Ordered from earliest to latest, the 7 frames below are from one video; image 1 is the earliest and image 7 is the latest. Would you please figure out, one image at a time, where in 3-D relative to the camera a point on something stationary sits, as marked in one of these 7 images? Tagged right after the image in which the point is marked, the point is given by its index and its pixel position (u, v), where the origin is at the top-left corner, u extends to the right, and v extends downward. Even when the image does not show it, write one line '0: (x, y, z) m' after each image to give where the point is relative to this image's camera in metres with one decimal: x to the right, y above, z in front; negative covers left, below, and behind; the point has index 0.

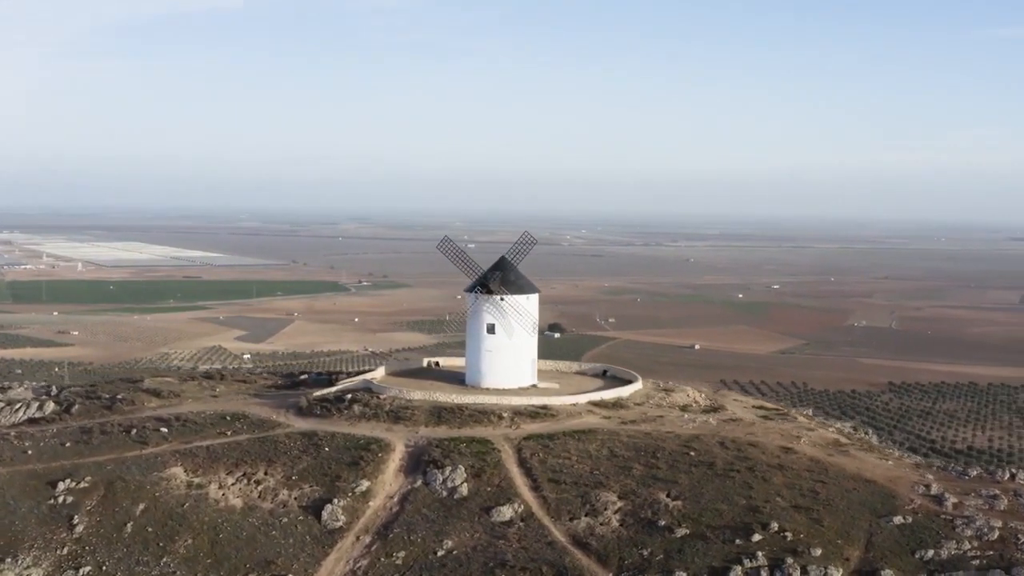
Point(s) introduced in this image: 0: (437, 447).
0: (-1.5, -3.4, +20.1) m
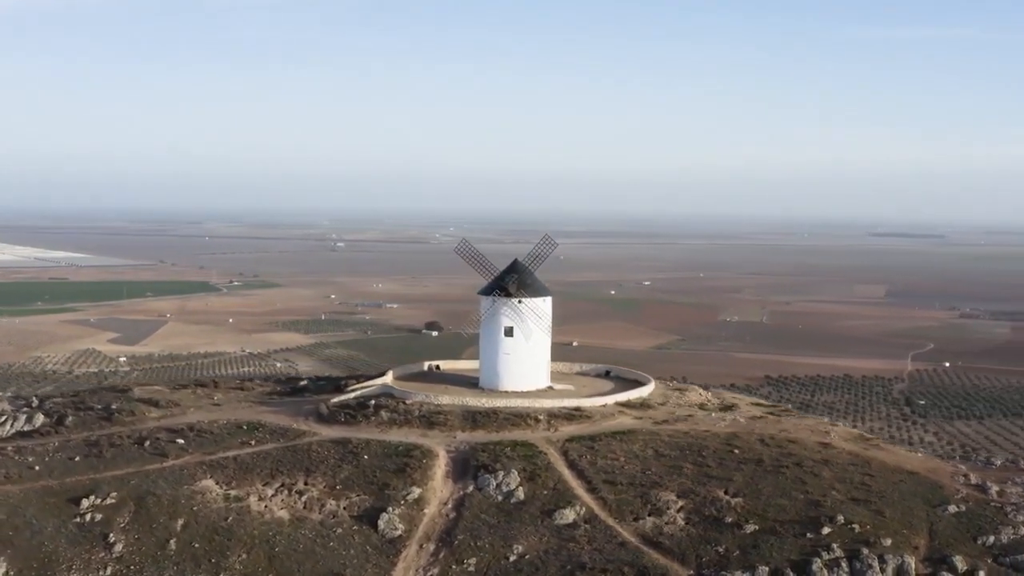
0: (-0.6, -3.5, +20.0) m
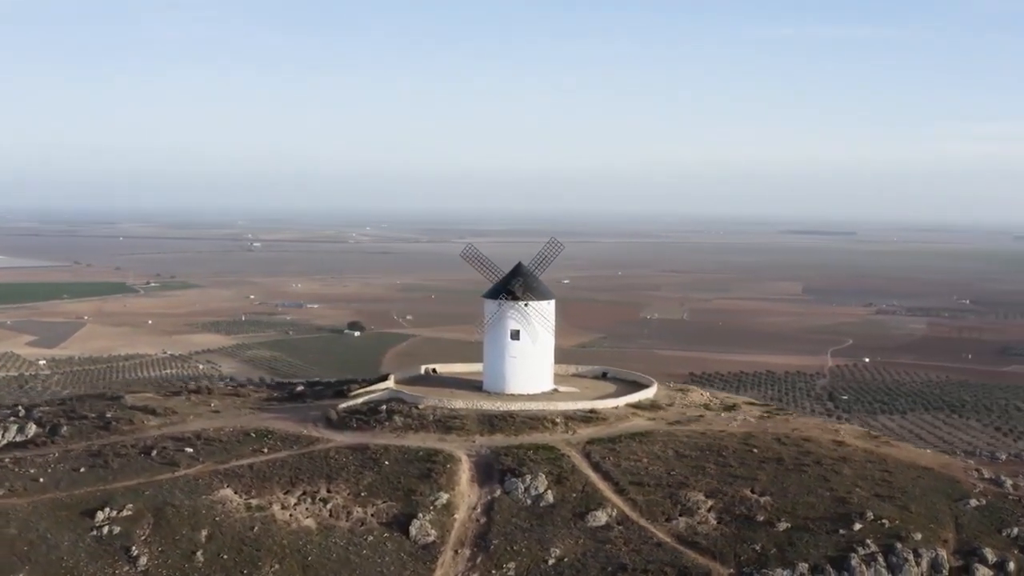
0: (-0.1, -3.6, +20.0) m
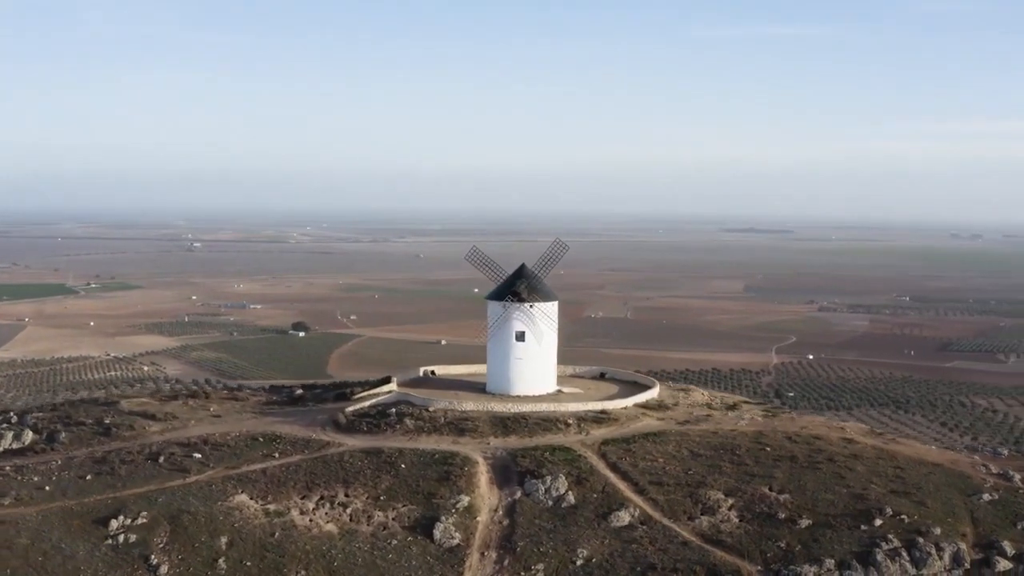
0: (+0.3, -3.6, +20.1) m
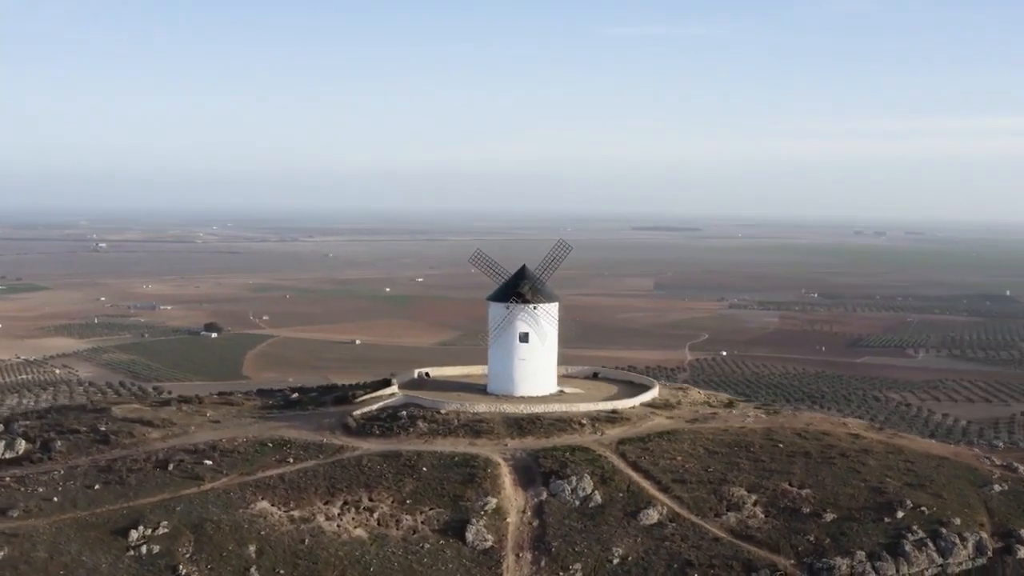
0: (+0.7, -3.6, +20.2) m
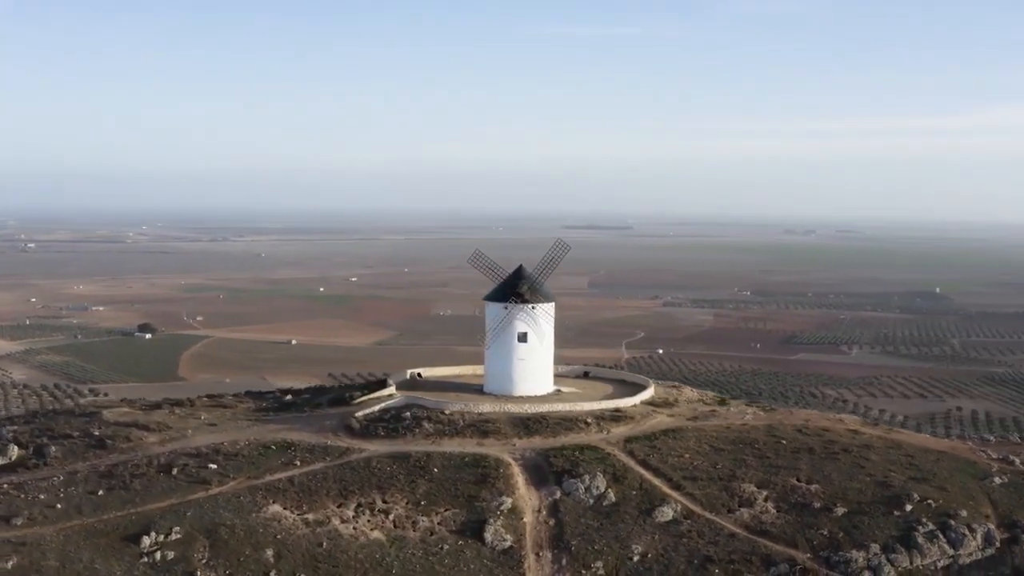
0: (+0.9, -3.6, +20.2) m
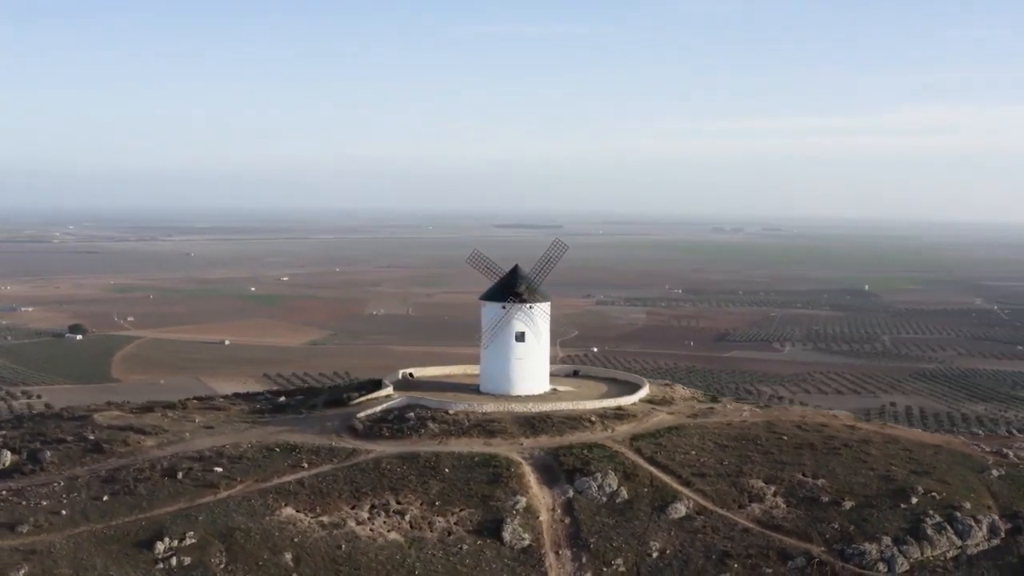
0: (+1.1, -3.6, +20.3) m
